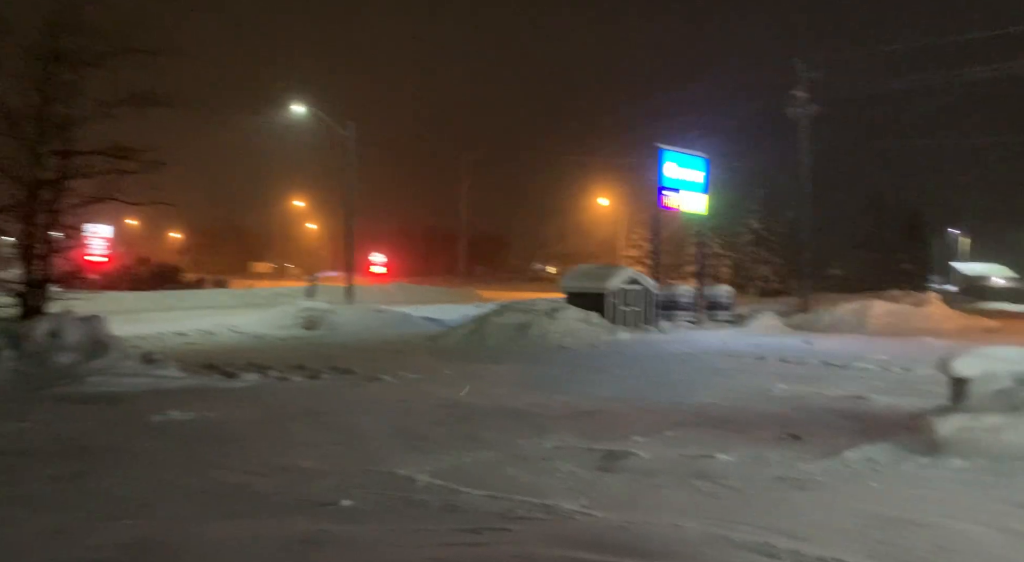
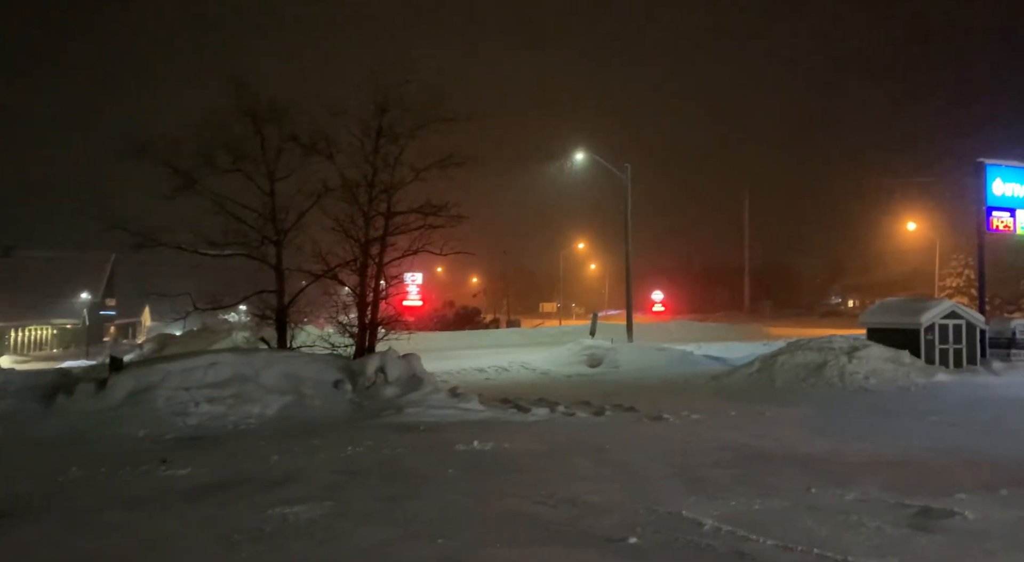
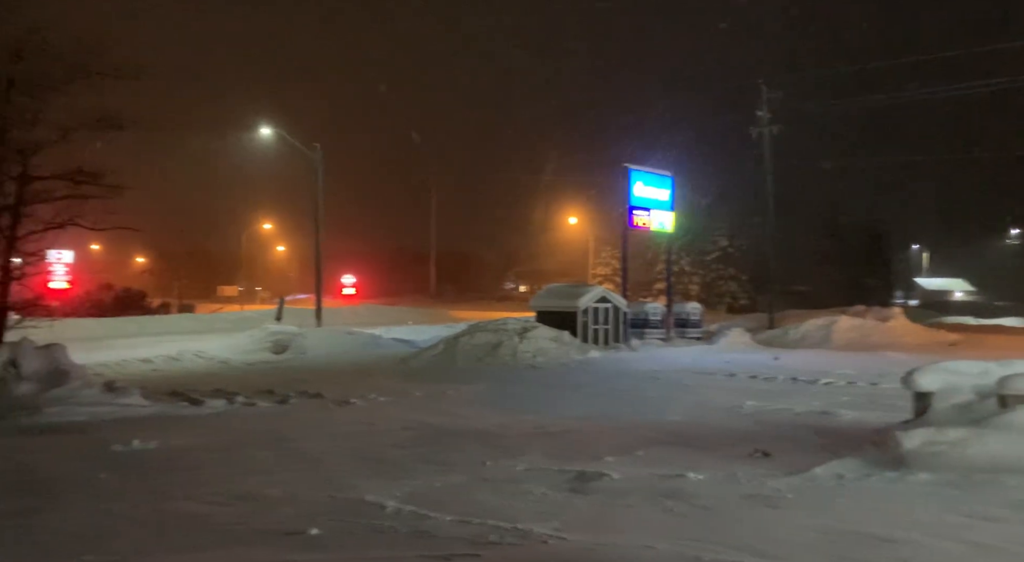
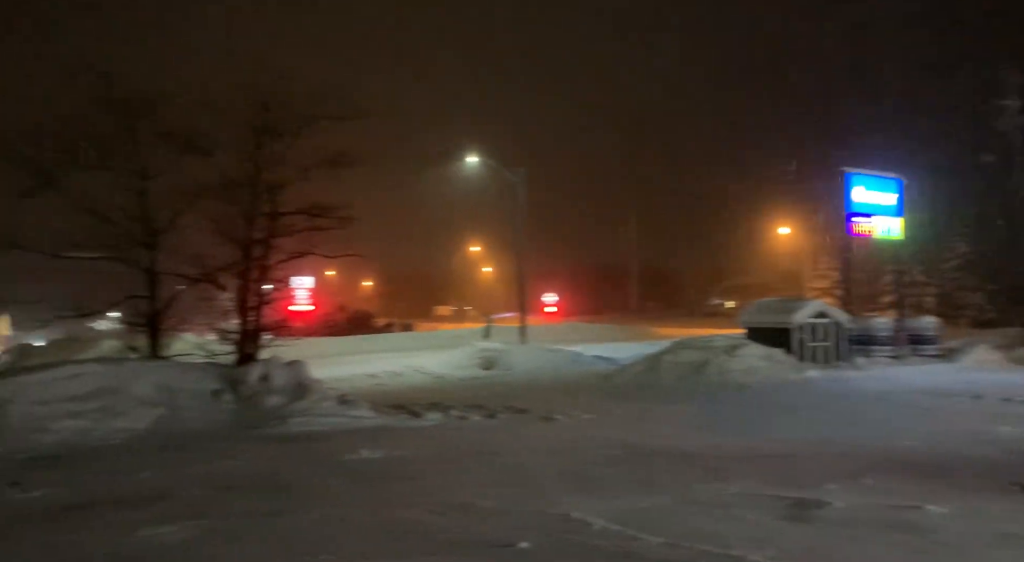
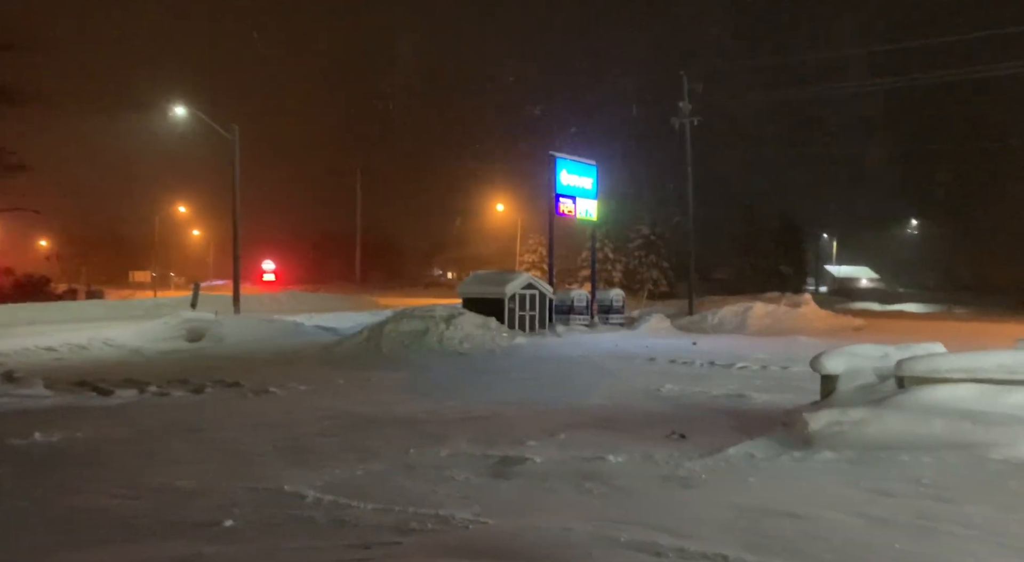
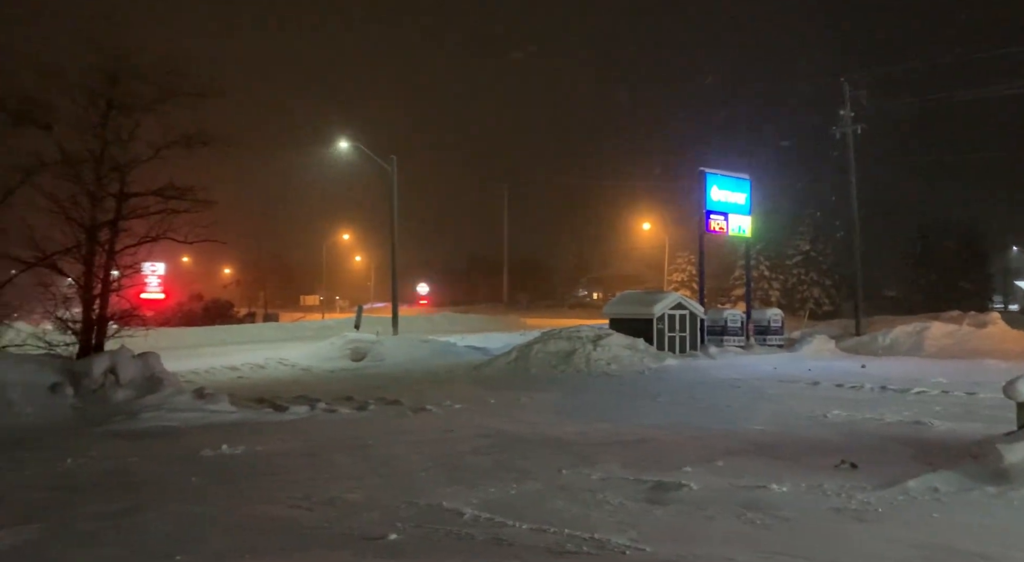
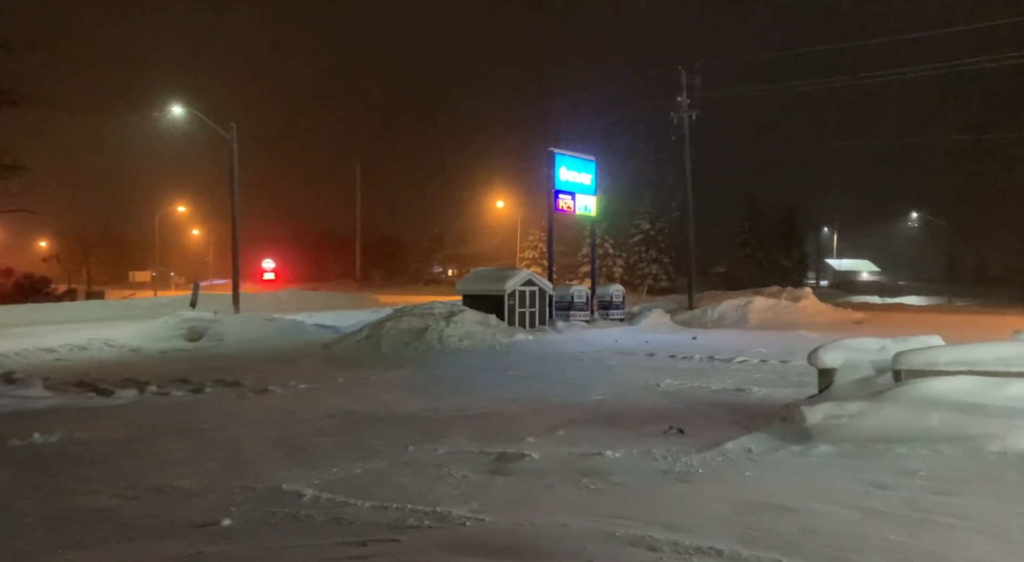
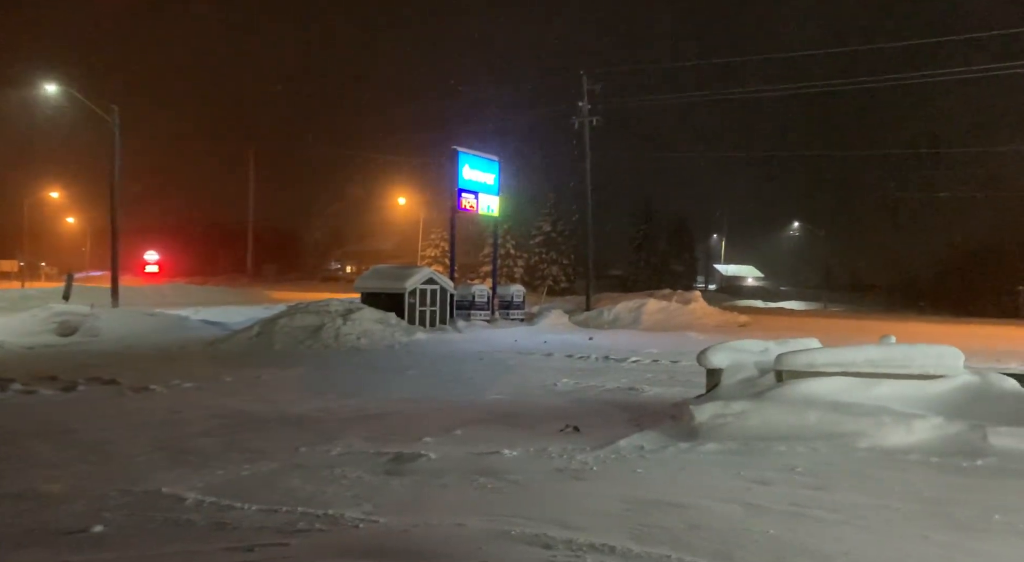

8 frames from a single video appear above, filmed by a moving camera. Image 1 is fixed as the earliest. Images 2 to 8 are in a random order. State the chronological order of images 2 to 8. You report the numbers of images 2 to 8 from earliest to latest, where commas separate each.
7, 8, 5, 3, 6, 4, 2
